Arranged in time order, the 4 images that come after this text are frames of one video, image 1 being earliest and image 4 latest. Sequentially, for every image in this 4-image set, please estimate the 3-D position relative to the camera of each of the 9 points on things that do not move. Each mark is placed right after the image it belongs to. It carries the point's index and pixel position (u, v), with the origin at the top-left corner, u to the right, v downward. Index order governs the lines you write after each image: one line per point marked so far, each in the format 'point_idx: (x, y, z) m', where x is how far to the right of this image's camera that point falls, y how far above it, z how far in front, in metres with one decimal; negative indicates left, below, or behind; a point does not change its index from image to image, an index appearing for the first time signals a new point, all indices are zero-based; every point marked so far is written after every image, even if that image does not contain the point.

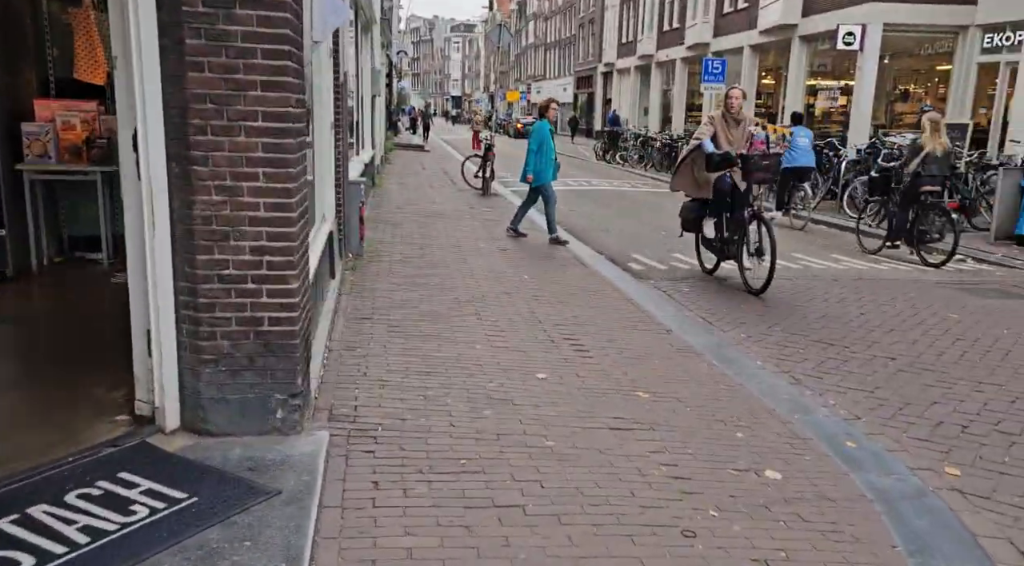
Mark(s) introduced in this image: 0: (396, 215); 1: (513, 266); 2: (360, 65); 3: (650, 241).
0: (-1.6, +0.8, +11.9) m
1: (0.0, +0.1, +8.3) m
2: (-2.1, +3.0, +12.5) m
3: (+1.8, +0.4, +11.9) m
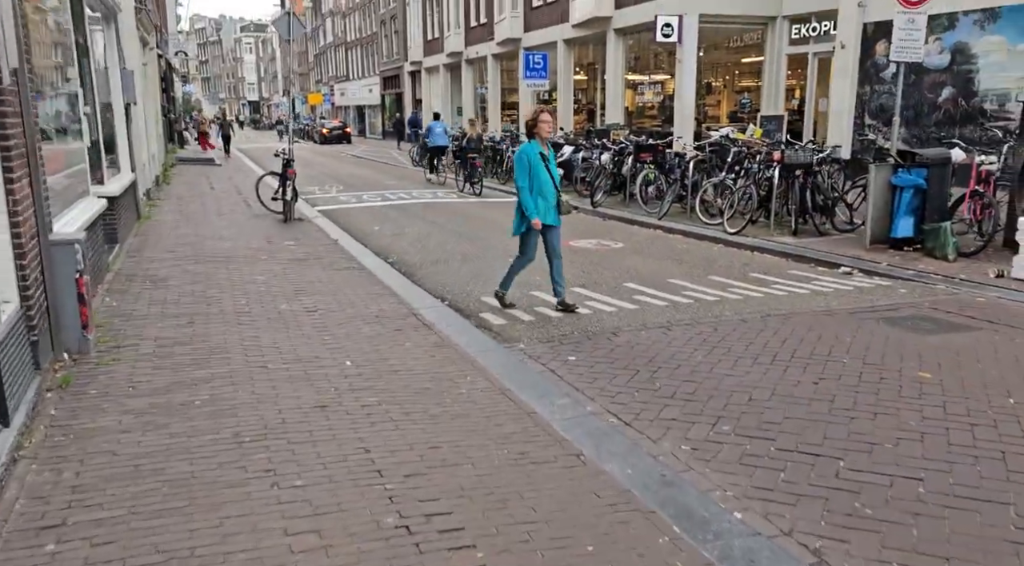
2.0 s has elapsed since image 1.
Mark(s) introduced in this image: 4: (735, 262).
0: (-3.5, +0.1, +9.0) m
1: (-1.2, -0.4, +5.8) m
2: (-4.3, +2.3, +9.5) m
3: (-0.2, 0.0, +9.7) m
4: (+2.5, +0.3, +10.6) m
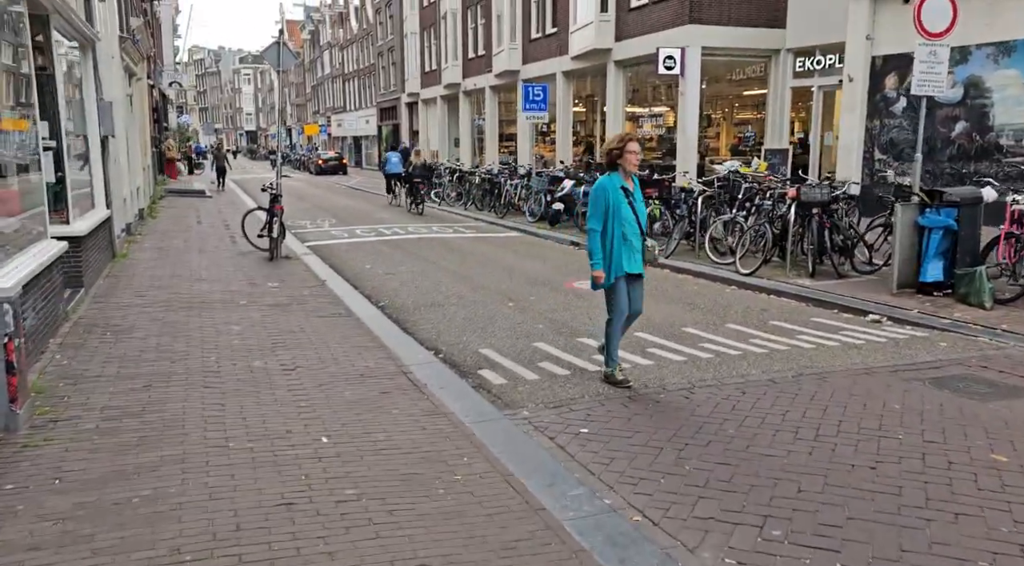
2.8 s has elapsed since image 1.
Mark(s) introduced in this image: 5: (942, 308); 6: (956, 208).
0: (-3.5, -0.3, +8.3) m
1: (-1.2, -0.8, +5.0) m
2: (-4.3, +1.8, +8.8) m
3: (-0.2, -0.5, +8.9) m
4: (+2.5, -0.2, +9.8) m
5: (+4.3, -0.2, +9.0) m
6: (+4.5, +0.8, +9.3) m
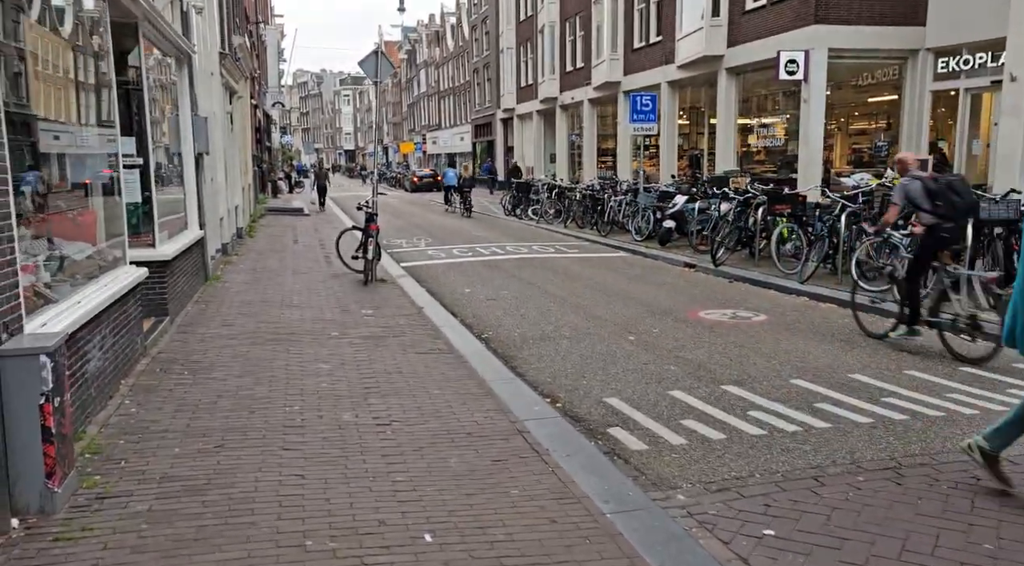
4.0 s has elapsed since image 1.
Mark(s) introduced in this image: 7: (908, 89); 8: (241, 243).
0: (-2.5, -0.6, +7.3) m
1: (-0.5, -1.0, +3.9) m
2: (-3.2, +1.5, +8.0) m
3: (+0.9, -0.8, +7.6) m
4: (+3.7, -0.5, +8.3) m
5: (+5.3, -0.5, +7.3) m
6: (+5.6, +0.5, +7.6) m
7: (+7.9, +3.9, +18.3) m
8: (-5.4, +0.8, +18.2) m
